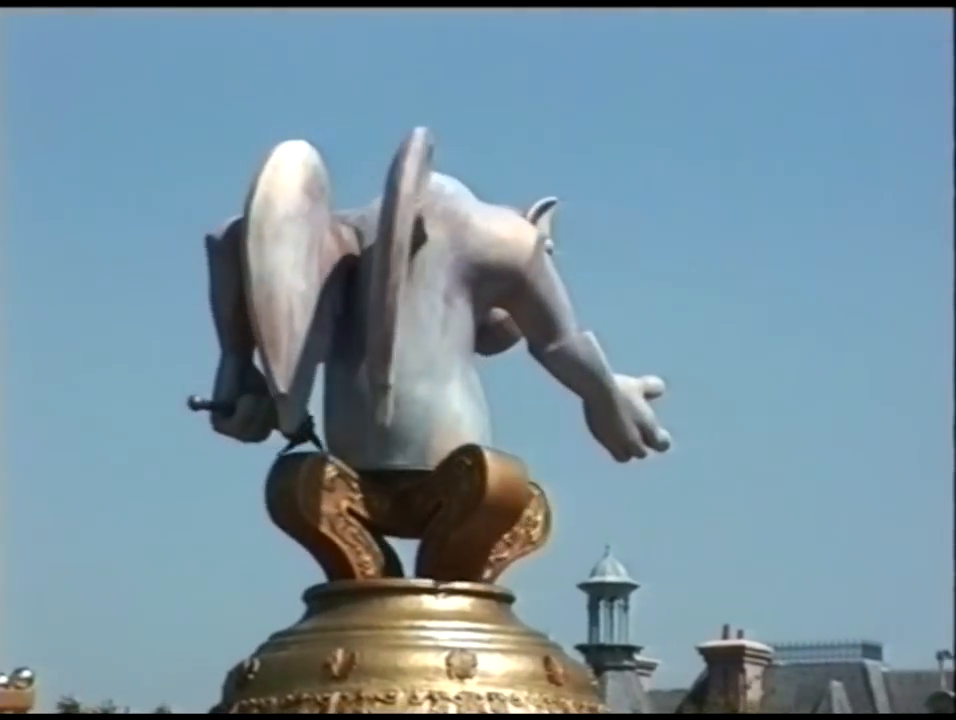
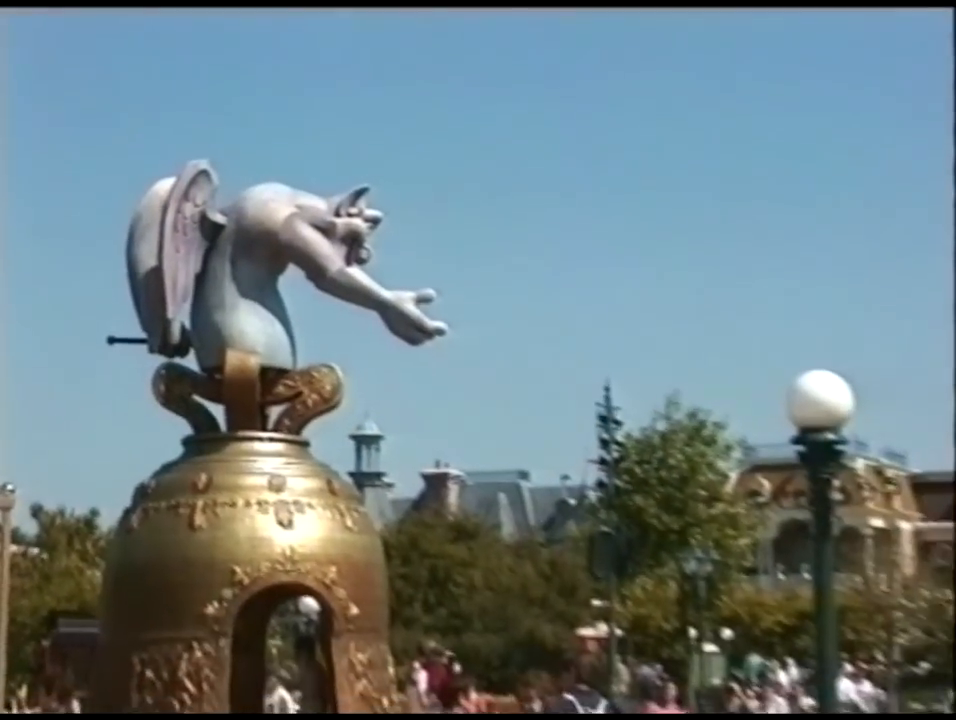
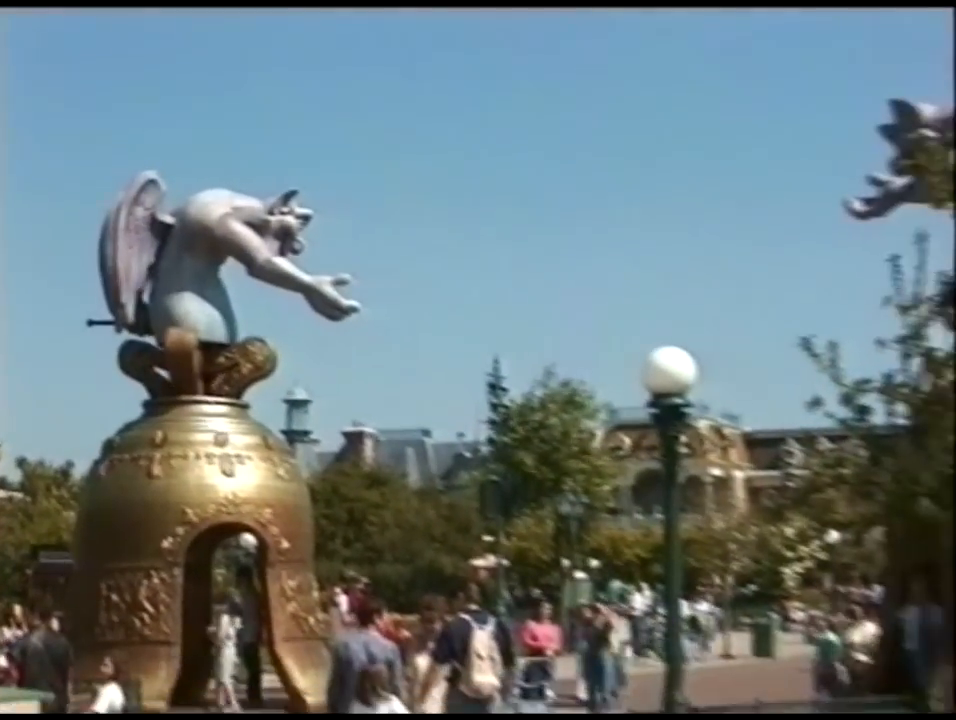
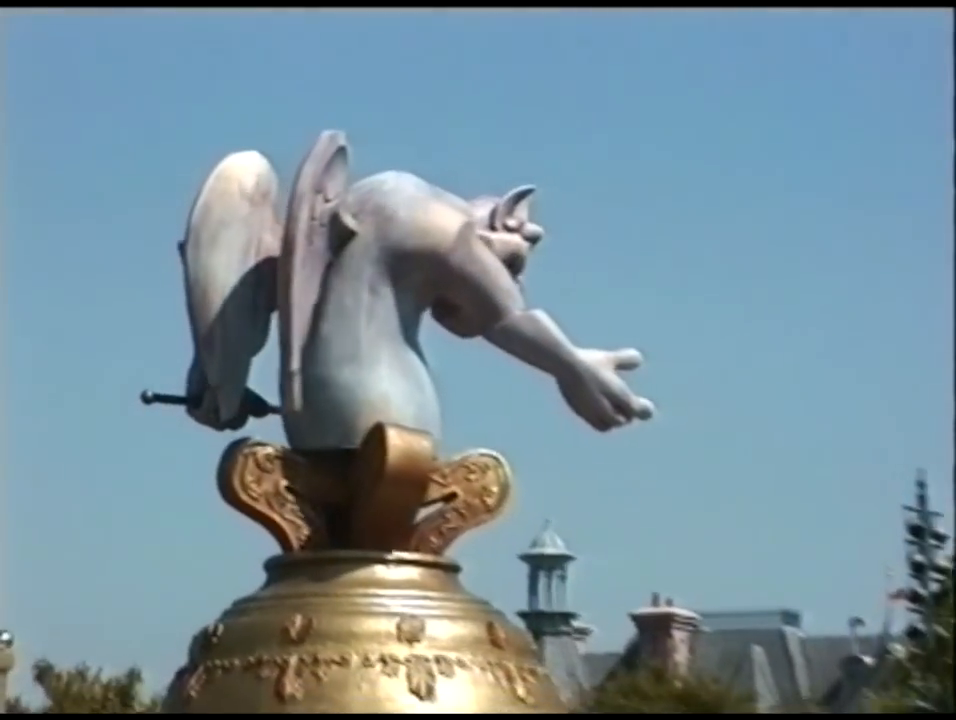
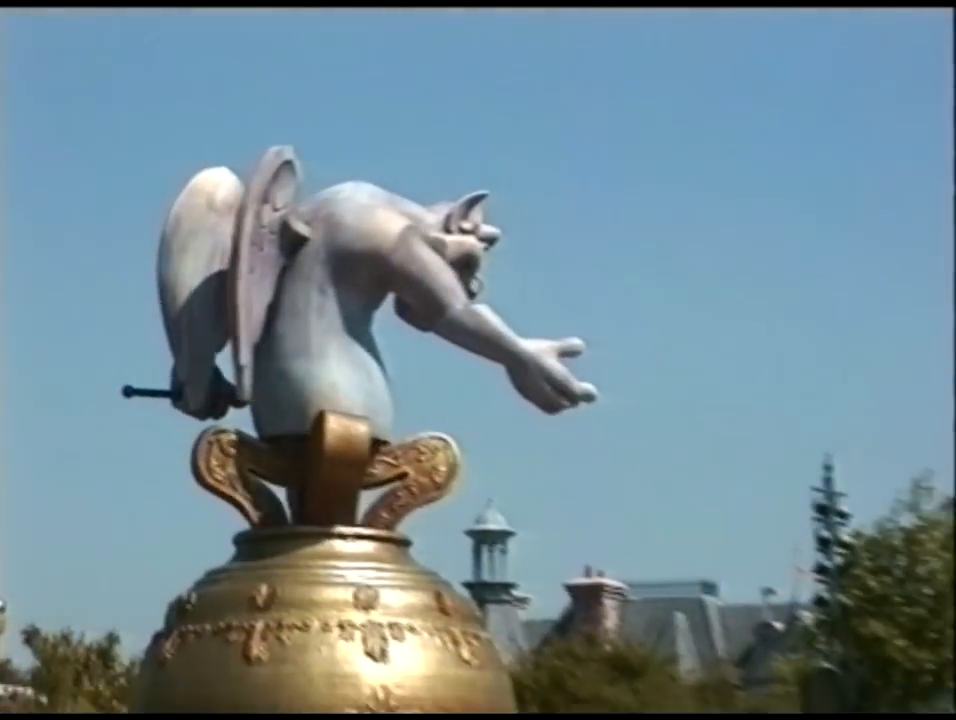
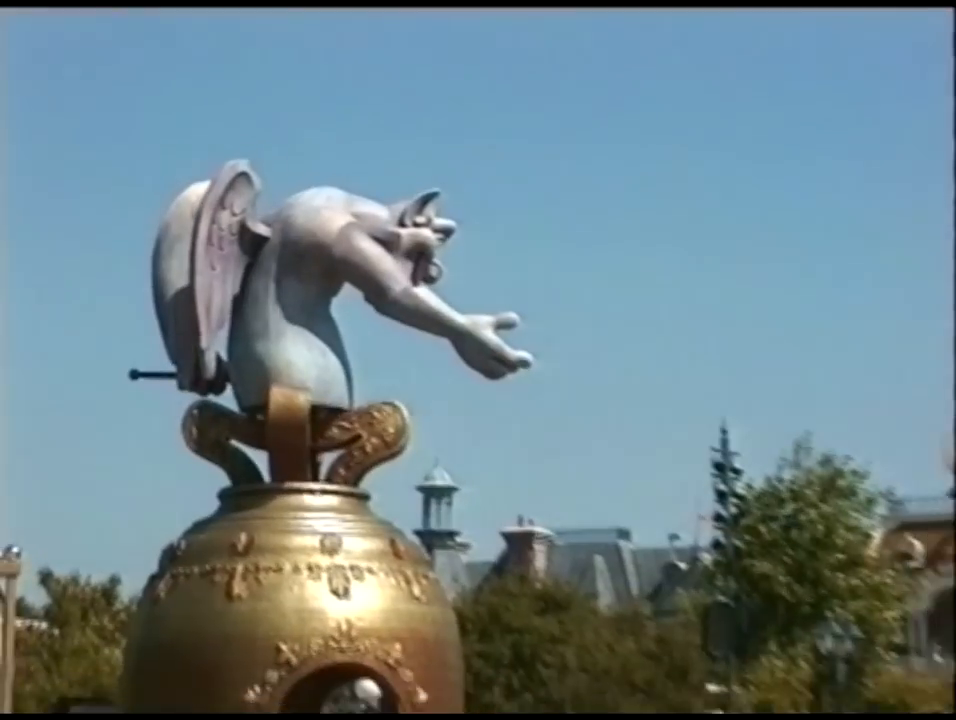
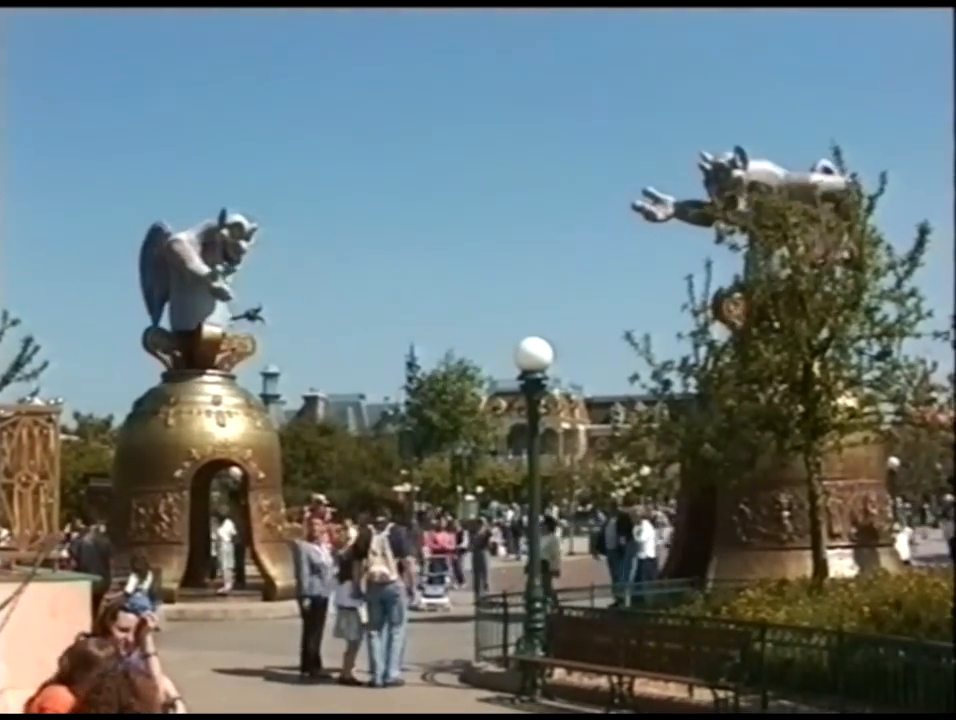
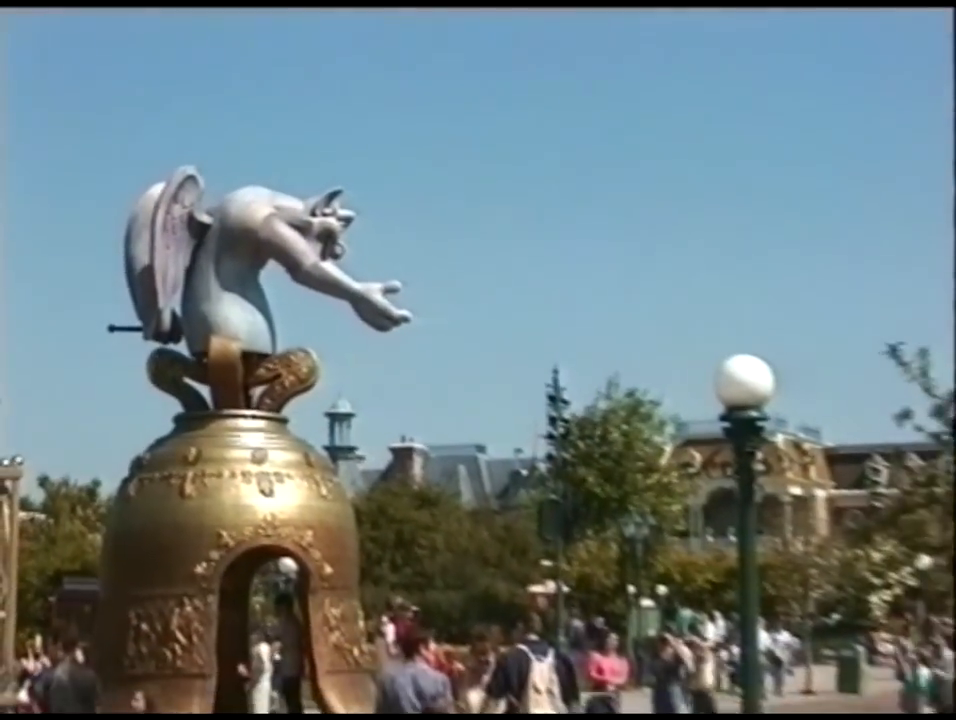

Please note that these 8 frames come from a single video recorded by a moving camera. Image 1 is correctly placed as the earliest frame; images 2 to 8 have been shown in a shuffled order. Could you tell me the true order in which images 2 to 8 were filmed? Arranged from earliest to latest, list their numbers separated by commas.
4, 5, 6, 2, 8, 3, 7
